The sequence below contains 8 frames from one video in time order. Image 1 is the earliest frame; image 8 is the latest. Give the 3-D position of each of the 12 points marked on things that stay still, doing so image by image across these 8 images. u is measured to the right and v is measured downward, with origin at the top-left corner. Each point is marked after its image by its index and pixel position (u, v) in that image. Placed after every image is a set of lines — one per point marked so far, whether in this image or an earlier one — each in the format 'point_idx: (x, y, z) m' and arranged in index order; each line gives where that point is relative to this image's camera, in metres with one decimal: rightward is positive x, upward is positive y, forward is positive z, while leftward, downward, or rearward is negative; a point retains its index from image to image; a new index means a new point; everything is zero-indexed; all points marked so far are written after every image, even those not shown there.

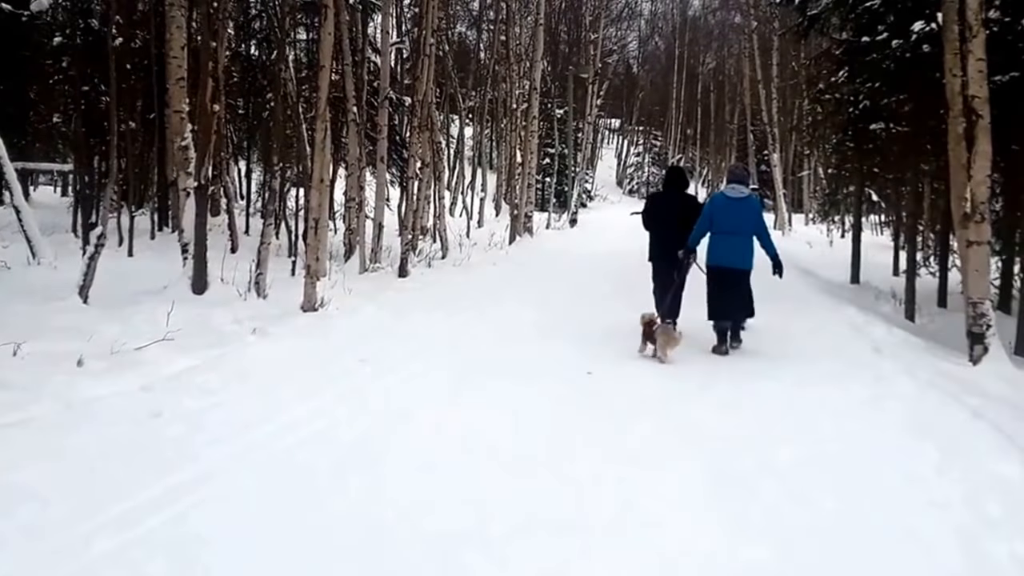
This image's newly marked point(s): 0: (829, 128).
0: (+3.9, +2.0, +16.6) m
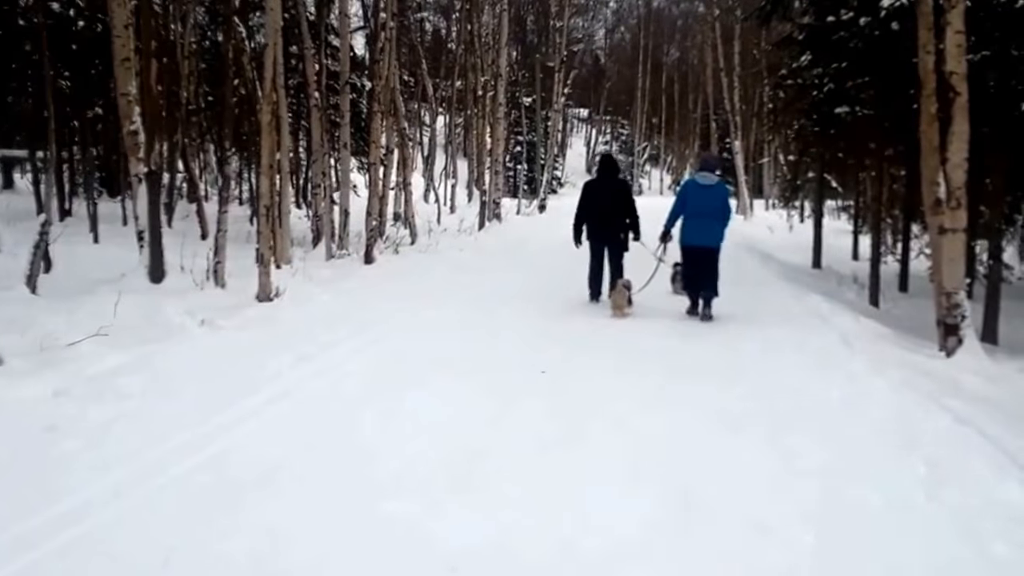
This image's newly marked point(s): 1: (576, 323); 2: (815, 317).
0: (+3.4, +2.2, +16.3) m
1: (+0.5, -0.3, +10.1) m
2: (+2.4, -0.2, +10.5) m
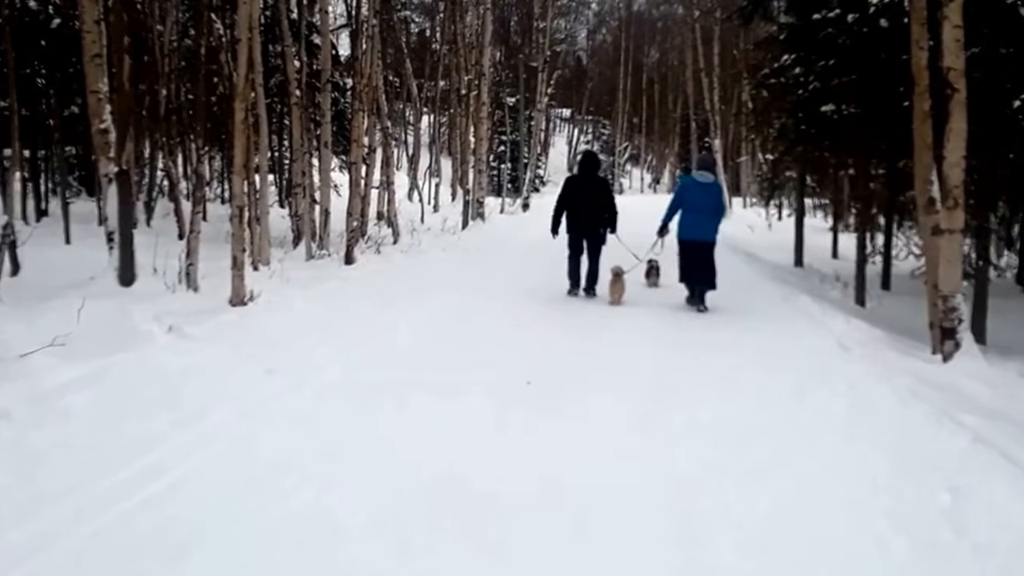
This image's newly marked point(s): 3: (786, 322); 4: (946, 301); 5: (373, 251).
0: (+3.2, +2.2, +16.1) m
1: (+0.3, -0.3, +9.8) m
2: (+2.3, -0.3, +10.2) m
3: (+2.1, -0.3, +10.0) m
4: (+2.9, -0.1, +8.7) m
5: (-2.0, +0.5, +18.2) m
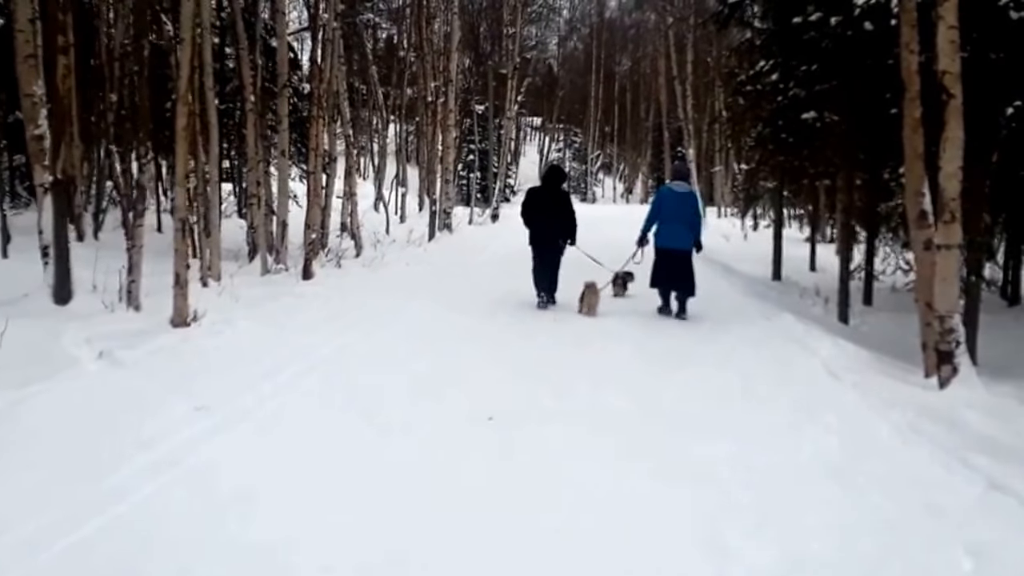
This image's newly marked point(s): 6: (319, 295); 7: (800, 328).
0: (+2.8, +2.0, +15.5) m
1: (+0.1, -0.5, +9.1) m
2: (+2.0, -0.4, +9.6) m
3: (+1.9, -0.4, +9.4) m
4: (+2.7, -0.2, +8.1) m
5: (-2.4, +0.3, +17.5) m
6: (-2.0, -0.1, +13.3) m
7: (+2.4, -0.3, +10.5) m
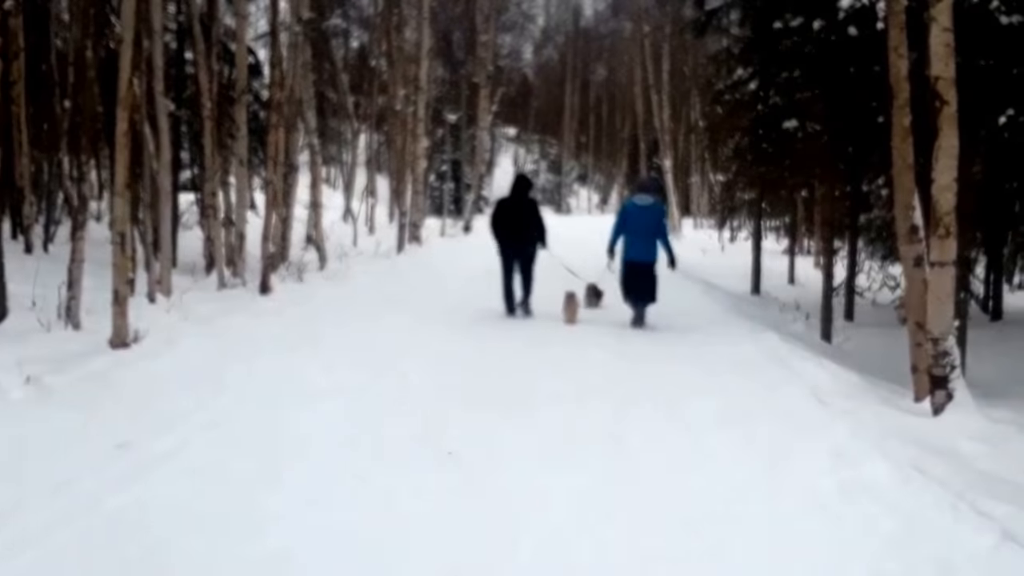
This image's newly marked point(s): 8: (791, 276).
0: (+2.5, +1.8, +15.0) m
1: (-0.1, -0.6, +8.6) m
2: (+1.8, -0.5, +9.0) m
3: (+1.6, -0.5, +8.8) m
4: (+2.5, -0.3, +7.6) m
5: (-2.8, +0.1, +16.9) m
6: (-2.3, -0.3, +12.7) m
7: (+2.1, -0.5, +10.0) m
8: (+4.3, +0.2, +19.9) m
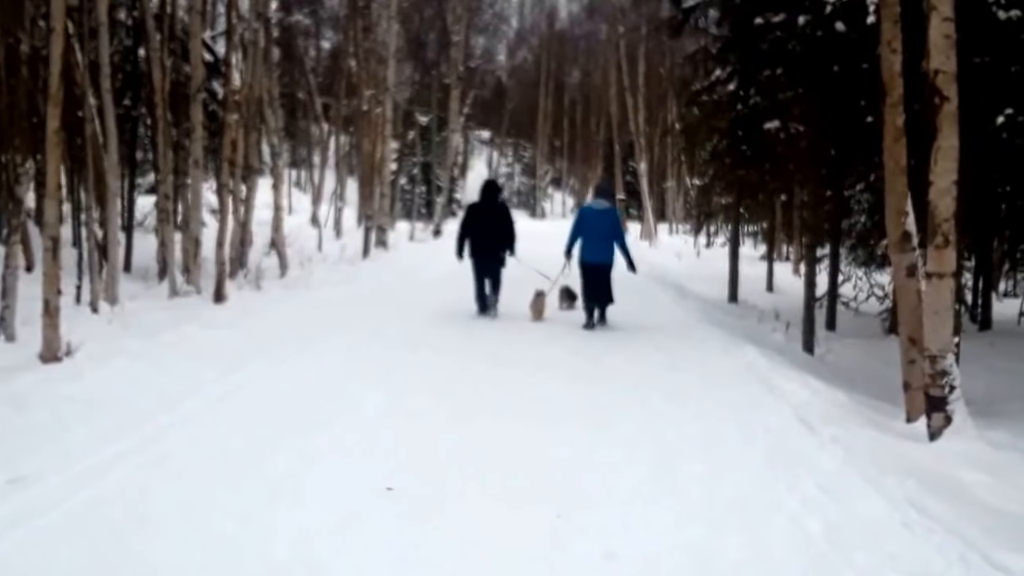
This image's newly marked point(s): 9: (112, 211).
0: (+2.1, +1.7, +14.4) m
1: (-0.4, -0.7, +7.9) m
2: (+1.6, -0.6, +8.4) m
3: (+1.4, -0.6, +8.2) m
4: (+2.3, -0.4, +7.0) m
5: (-3.2, 0.0, +16.1) m
6: (-2.6, -0.4, +12.0) m
7: (+1.8, -0.5, +9.4) m
8: (+3.9, +0.1, +19.3) m
9: (-4.2, +0.8, +13.7) m
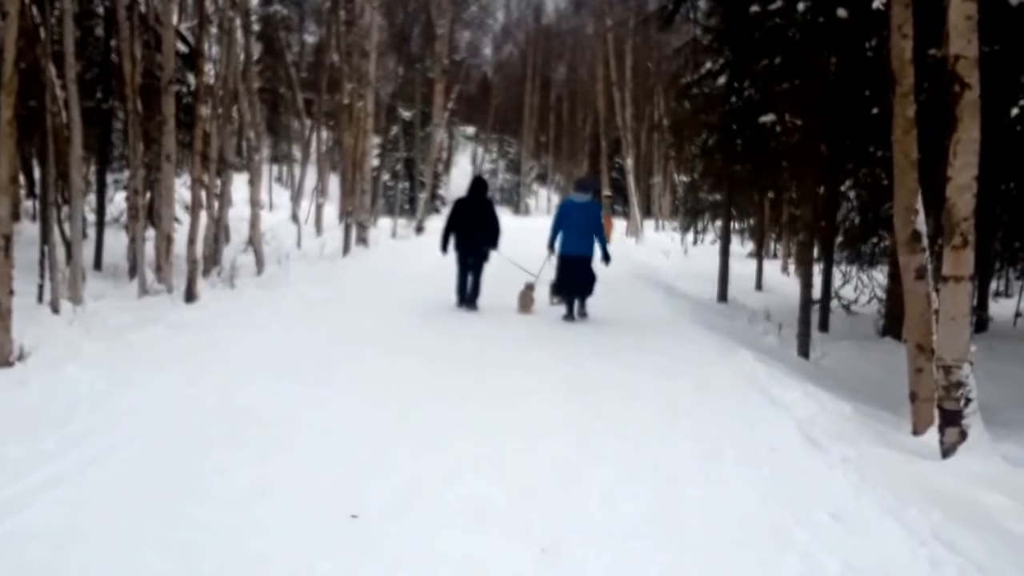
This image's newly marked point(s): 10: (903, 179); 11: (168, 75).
0: (+1.9, +1.7, +13.8) m
1: (-0.5, -0.7, +7.3) m
2: (+1.4, -0.6, +7.9) m
3: (+1.3, -0.6, +7.6) m
4: (+2.2, -0.4, +6.5) m
5: (-3.4, 0.0, +15.5) m
6: (-2.8, -0.4, +11.4) m
7: (+1.7, -0.5, +8.8) m
8: (+3.6, +0.1, +18.8) m
9: (-4.4, +0.8, +13.1) m
10: (+2.2, +0.6, +7.3) m
11: (-3.7, +2.3, +13.9) m
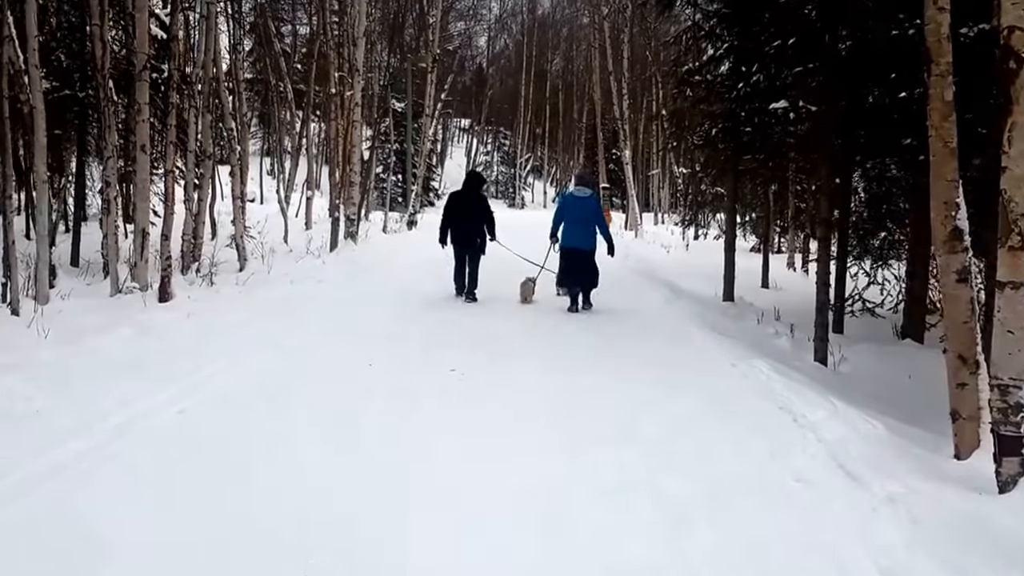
0: (+1.9, +1.7, +13.0) m
1: (-0.5, -0.7, +6.5) m
2: (+1.4, -0.6, +7.0) m
3: (+1.2, -0.6, +6.8) m
4: (+2.1, -0.5, +5.6) m
5: (-3.5, +0.1, +14.7) m
6: (-2.8, -0.4, +10.5) m
7: (+1.7, -0.6, +8.0) m
8: (+3.6, +0.1, +18.0) m
9: (-4.5, +0.8, +12.2) m
10: (+2.2, +0.6, +6.4) m
11: (-3.8, +2.3, +13.0) m
